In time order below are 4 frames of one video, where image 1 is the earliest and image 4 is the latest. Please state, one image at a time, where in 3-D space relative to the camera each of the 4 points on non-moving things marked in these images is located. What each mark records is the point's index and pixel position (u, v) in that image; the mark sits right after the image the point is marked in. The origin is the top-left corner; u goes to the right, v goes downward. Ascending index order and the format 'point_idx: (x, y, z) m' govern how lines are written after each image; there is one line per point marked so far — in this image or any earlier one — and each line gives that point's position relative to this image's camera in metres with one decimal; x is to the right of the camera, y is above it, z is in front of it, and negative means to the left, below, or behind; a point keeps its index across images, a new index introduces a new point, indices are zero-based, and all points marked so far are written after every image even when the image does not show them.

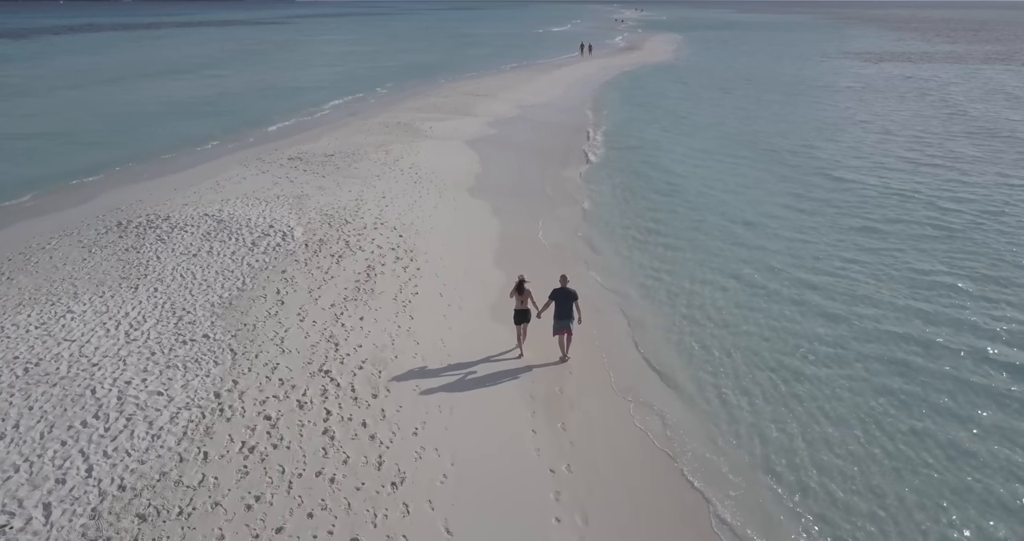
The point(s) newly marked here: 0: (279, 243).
0: (-5.7, +0.7, +14.7) m
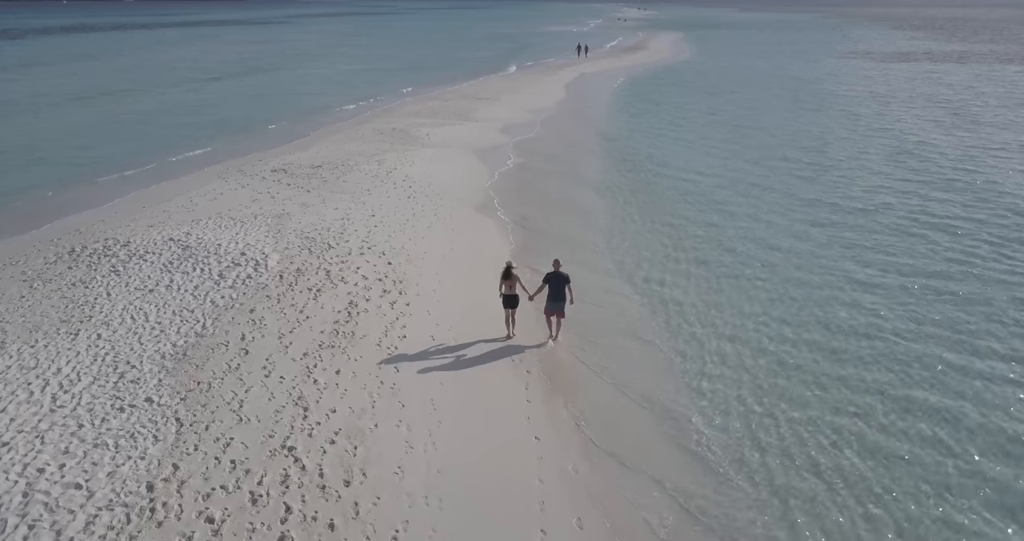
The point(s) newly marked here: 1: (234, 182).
0: (-5.7, -0.1, +12.9) m
1: (-9.2, +2.9, +19.8) m
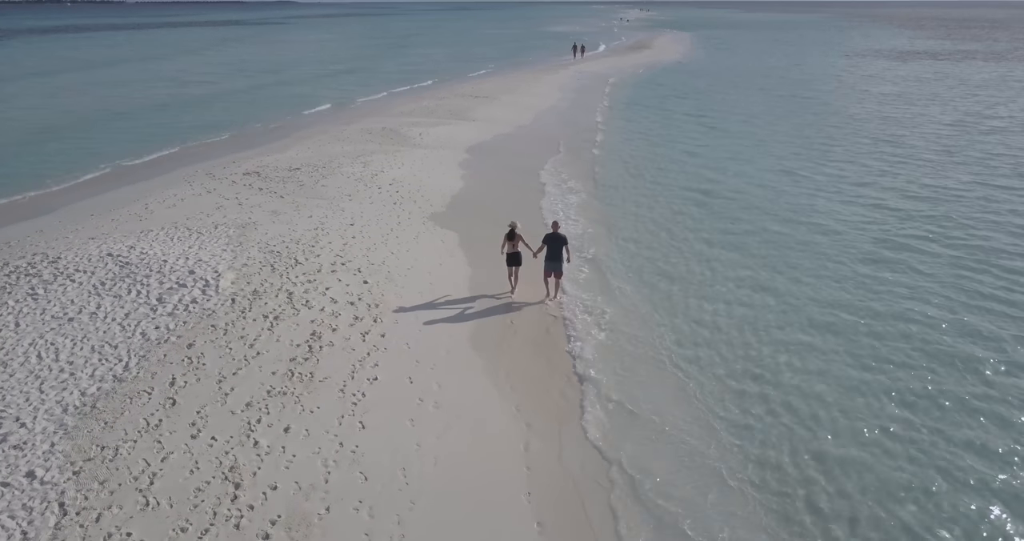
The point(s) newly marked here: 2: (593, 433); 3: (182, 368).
0: (-5.7, -0.5, +10.8) m
1: (-9.3, +2.5, +17.7) m
2: (+1.2, -2.4, +8.7) m
3: (-4.9, -1.5, +9.0) m
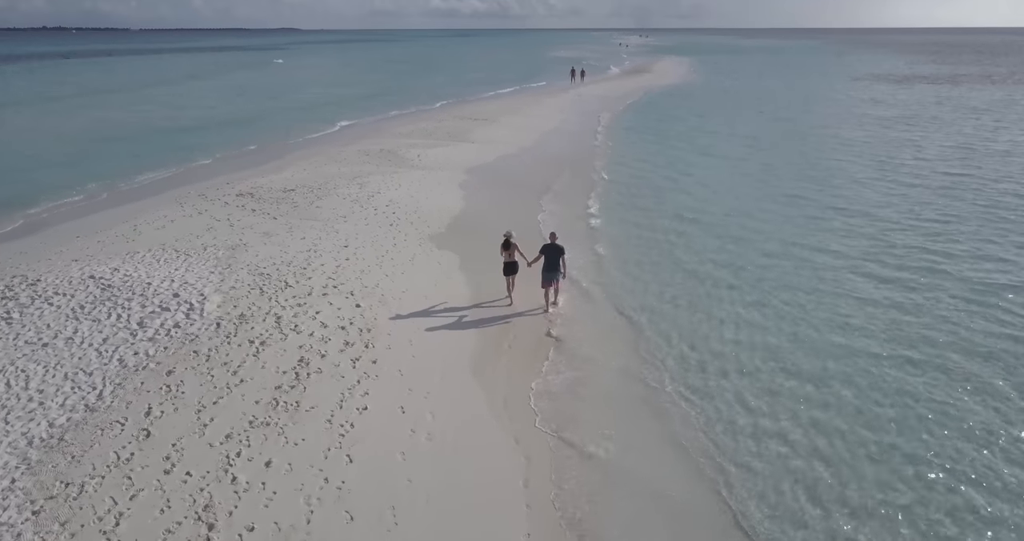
0: (-5.8, -0.9, +10.3) m
1: (-9.3, +1.8, +17.3) m
2: (+1.2, -2.7, +8.2) m
3: (-5.0, -1.8, +8.4) m
